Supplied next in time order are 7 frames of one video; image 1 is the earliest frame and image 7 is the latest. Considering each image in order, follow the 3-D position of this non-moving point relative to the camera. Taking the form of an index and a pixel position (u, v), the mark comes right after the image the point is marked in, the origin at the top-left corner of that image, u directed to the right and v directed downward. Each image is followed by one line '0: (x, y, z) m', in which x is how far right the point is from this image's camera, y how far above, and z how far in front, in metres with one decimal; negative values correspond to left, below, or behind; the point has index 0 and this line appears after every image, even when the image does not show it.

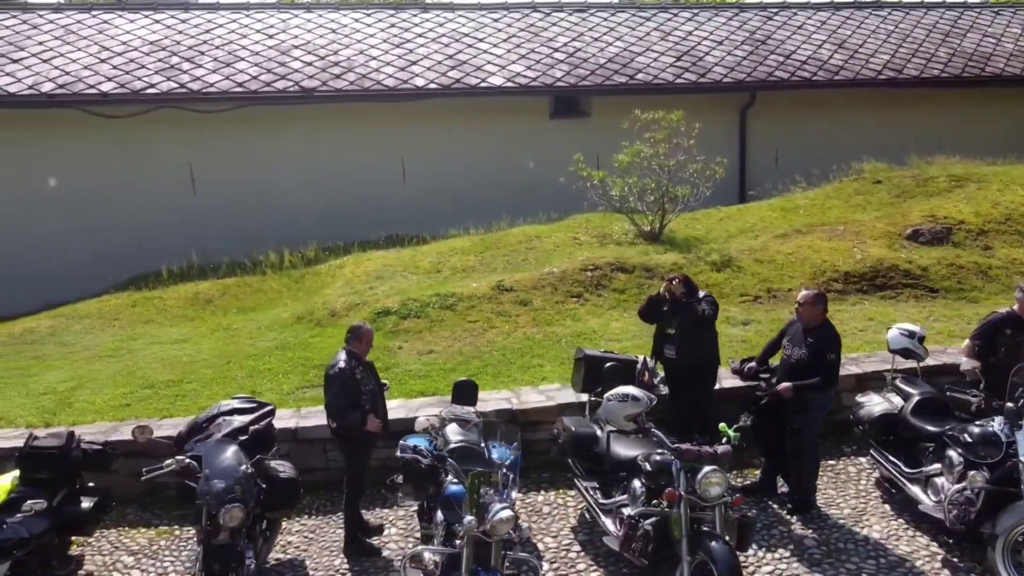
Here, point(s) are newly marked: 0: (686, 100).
0: (+2.3, +2.5, +10.6) m
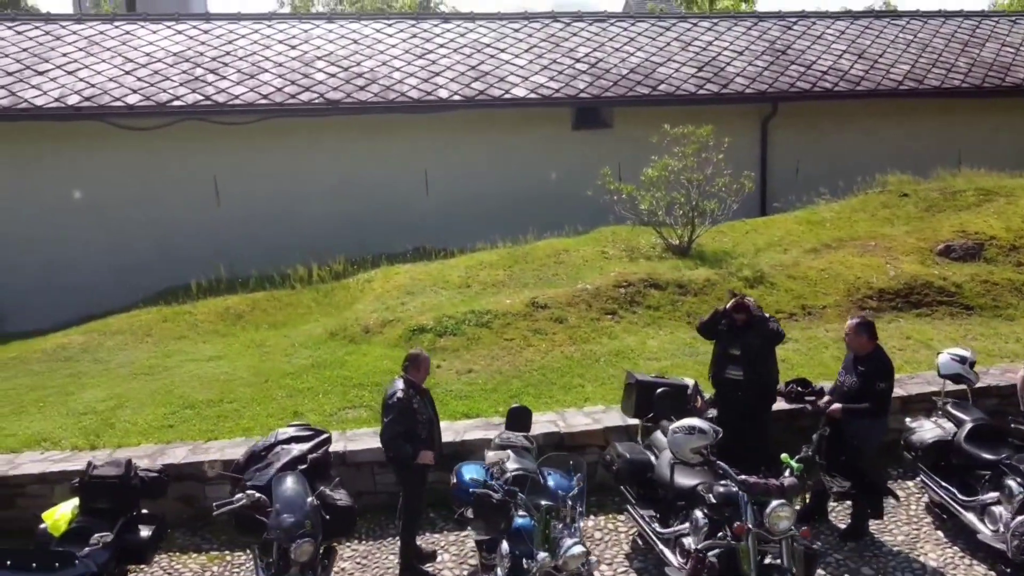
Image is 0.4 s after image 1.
0: (+2.6, +2.4, +10.7) m
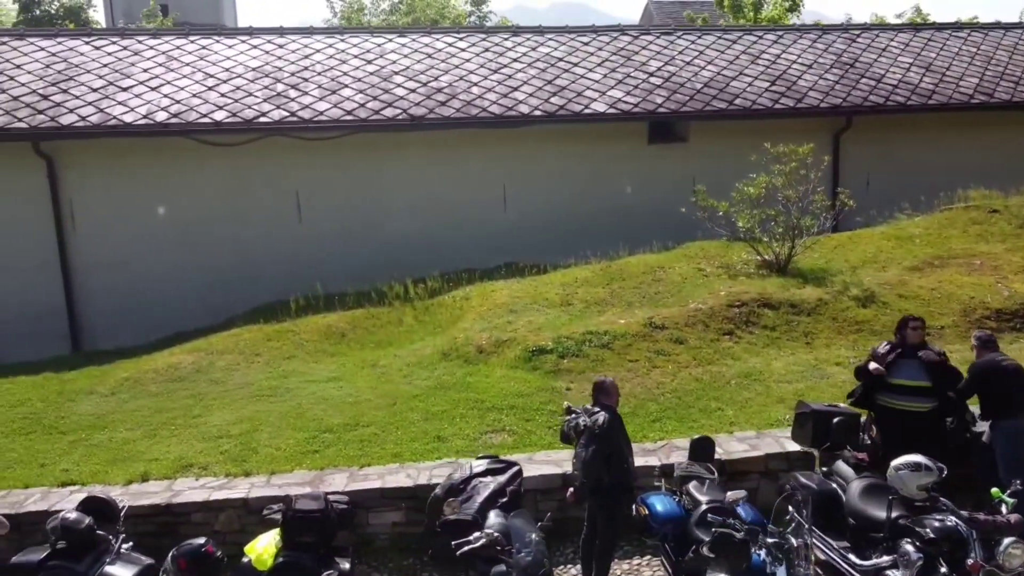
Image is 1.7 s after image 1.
0: (+3.6, +2.2, +10.7) m
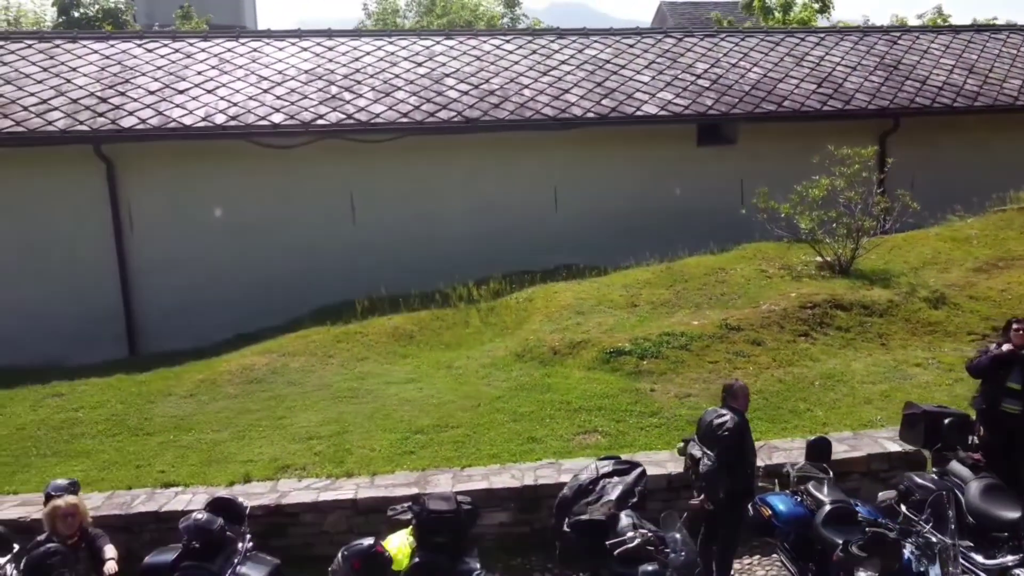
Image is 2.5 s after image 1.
0: (+4.3, +2.2, +10.7) m
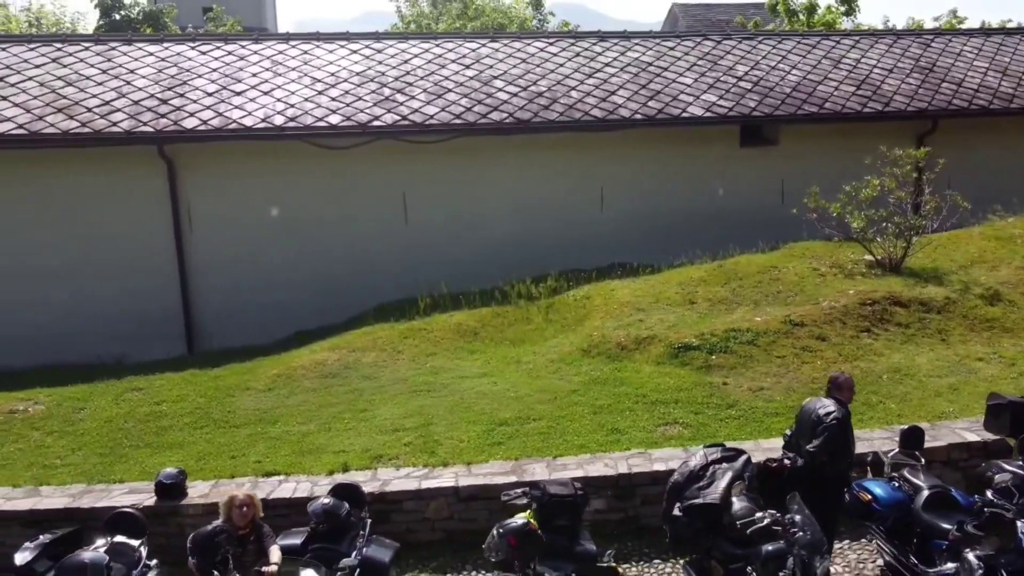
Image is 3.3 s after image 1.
0: (+4.9, +2.2, +10.9) m
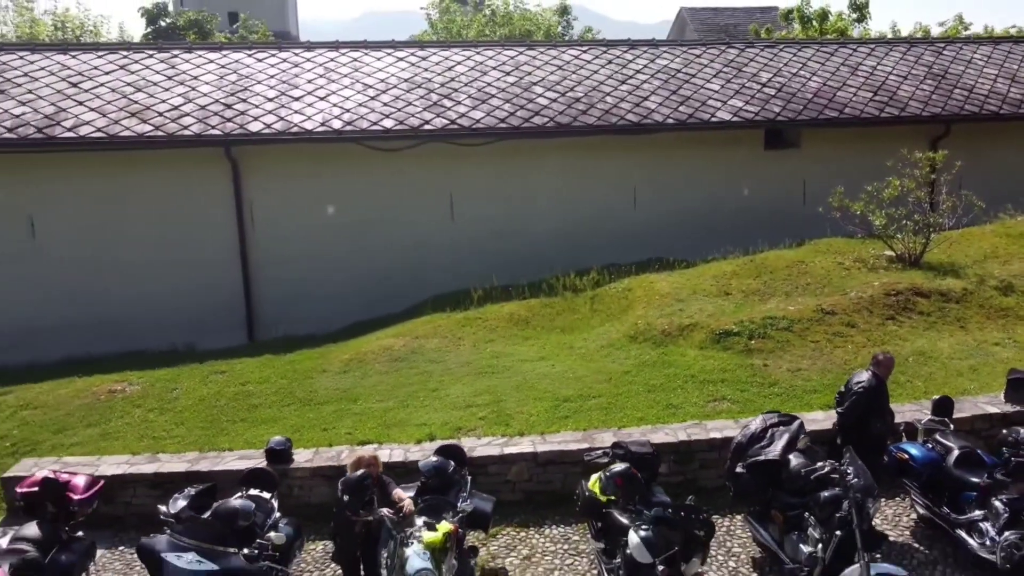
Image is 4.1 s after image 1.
0: (+5.5, +2.3, +11.6) m
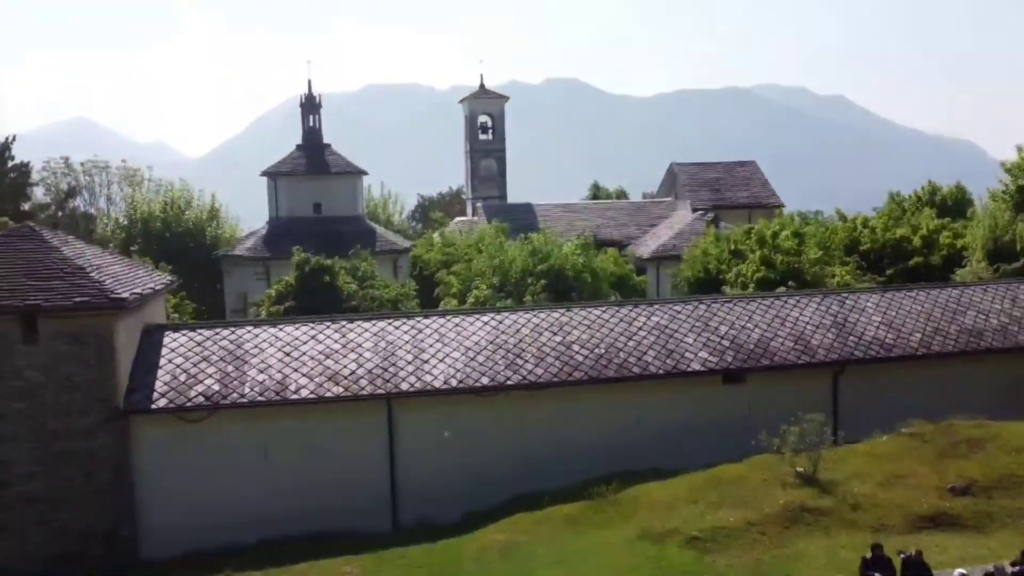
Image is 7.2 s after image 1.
0: (+6.5, -1.9, +17.8) m
